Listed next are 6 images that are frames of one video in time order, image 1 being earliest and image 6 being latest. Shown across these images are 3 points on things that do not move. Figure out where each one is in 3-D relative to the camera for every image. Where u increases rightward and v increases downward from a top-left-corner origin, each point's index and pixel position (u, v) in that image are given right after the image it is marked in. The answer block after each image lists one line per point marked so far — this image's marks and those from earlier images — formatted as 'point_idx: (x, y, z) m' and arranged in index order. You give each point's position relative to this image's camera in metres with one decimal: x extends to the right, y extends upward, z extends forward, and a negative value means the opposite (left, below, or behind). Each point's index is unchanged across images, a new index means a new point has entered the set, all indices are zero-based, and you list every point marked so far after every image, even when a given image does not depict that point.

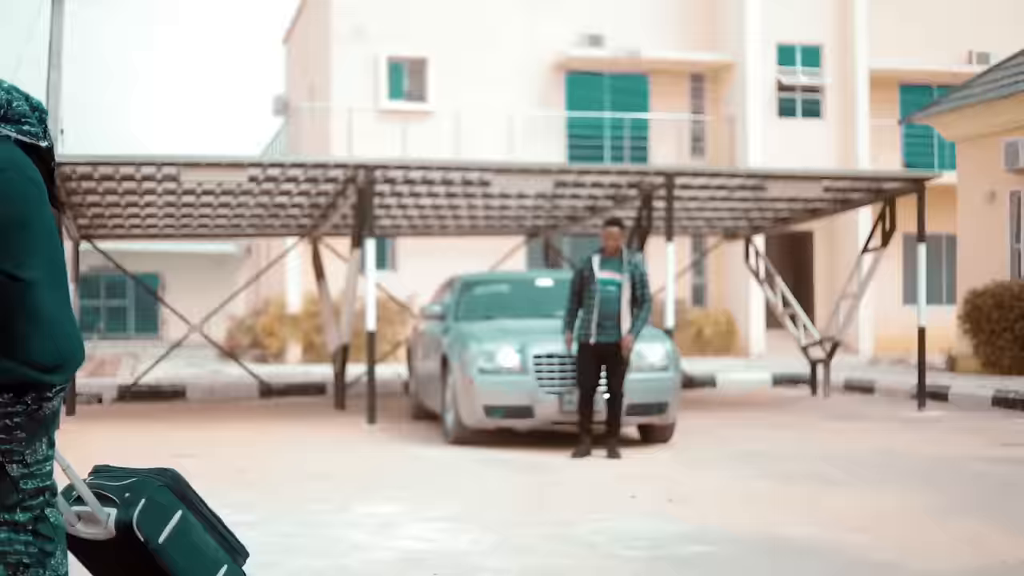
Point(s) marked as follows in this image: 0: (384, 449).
0: (-1.3, -1.6, +12.2) m
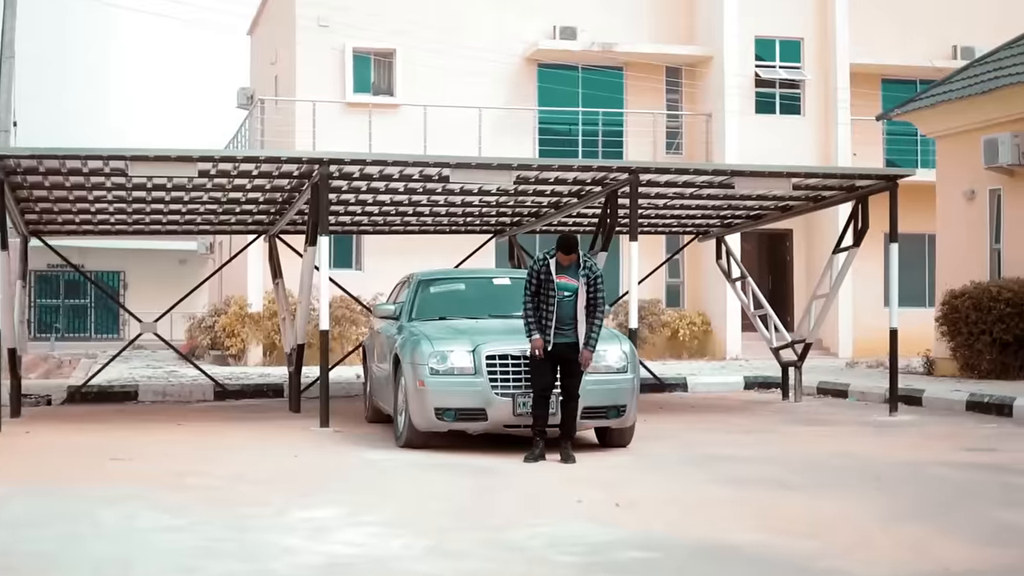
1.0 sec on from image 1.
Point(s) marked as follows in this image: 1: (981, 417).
0: (-1.7, -1.5, +11.8) m
1: (+5.1, -1.4, +13.4) m
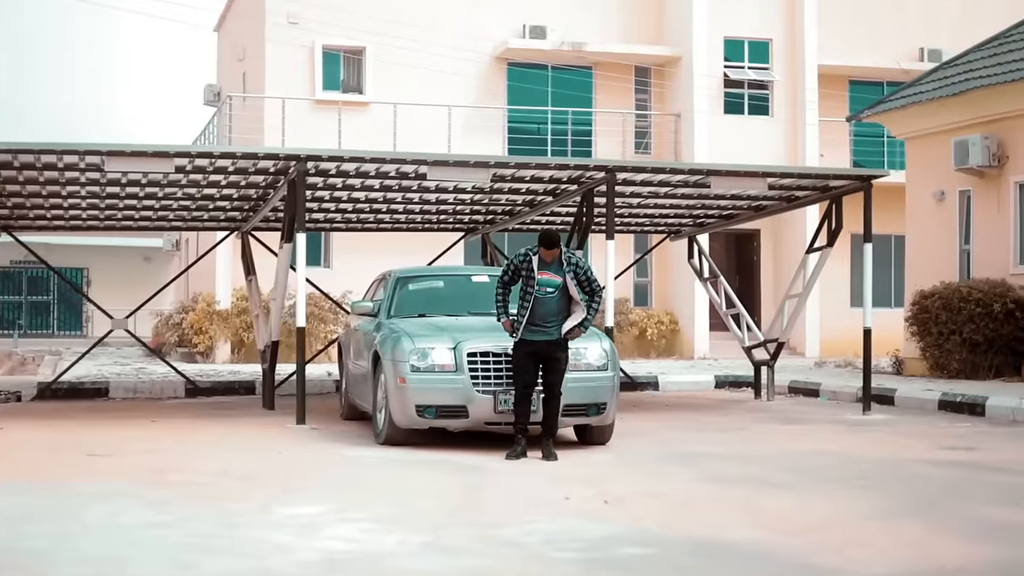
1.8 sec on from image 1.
0: (-1.9, -1.5, +11.7) m
1: (+4.8, -1.4, +13.6) m
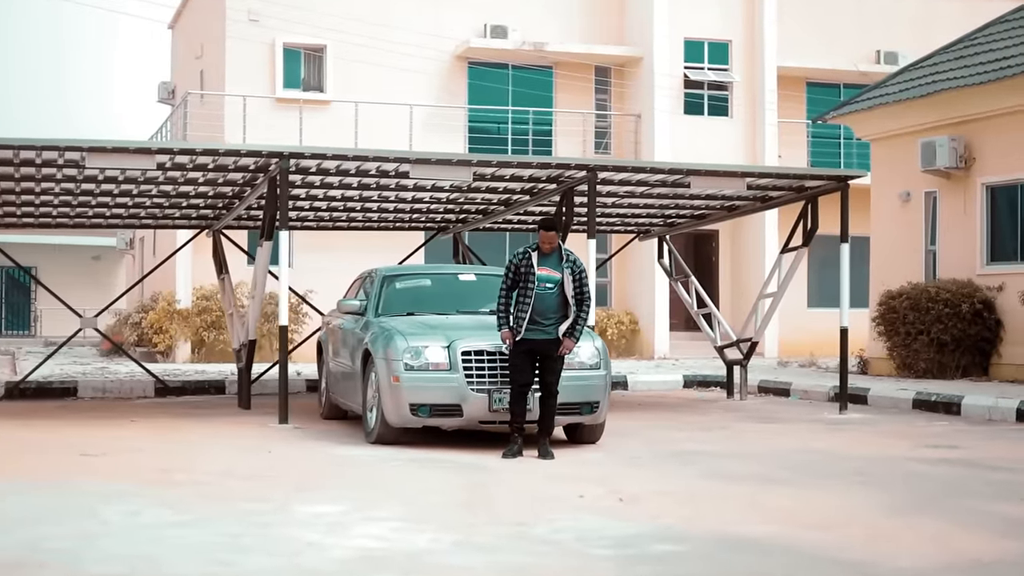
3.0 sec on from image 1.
0: (-1.9, -1.5, +11.5) m
1: (+4.6, -1.4, +13.8) m
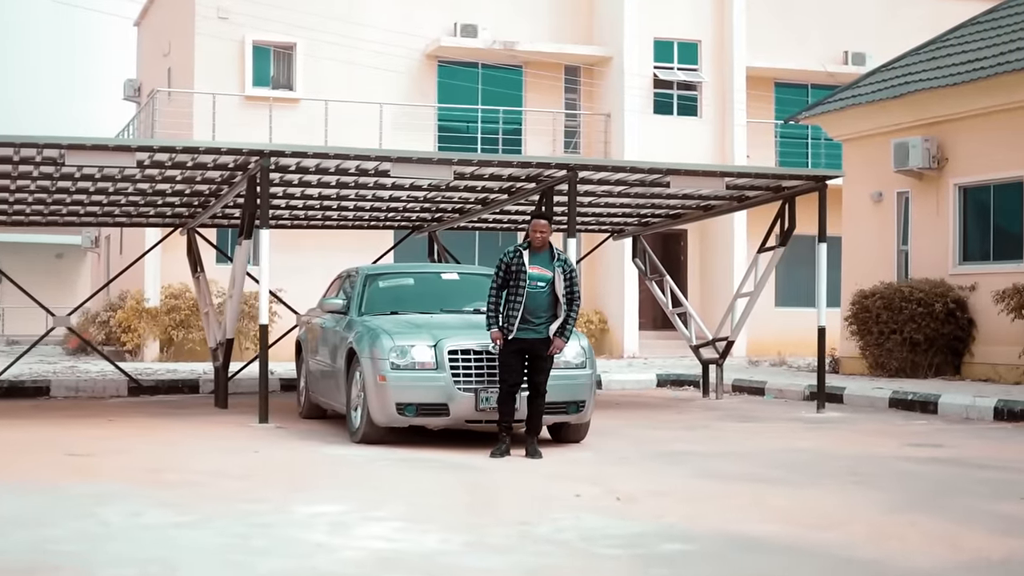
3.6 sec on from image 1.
0: (-2.0, -1.5, +11.3) m
1: (+4.4, -1.4, +14.0) m
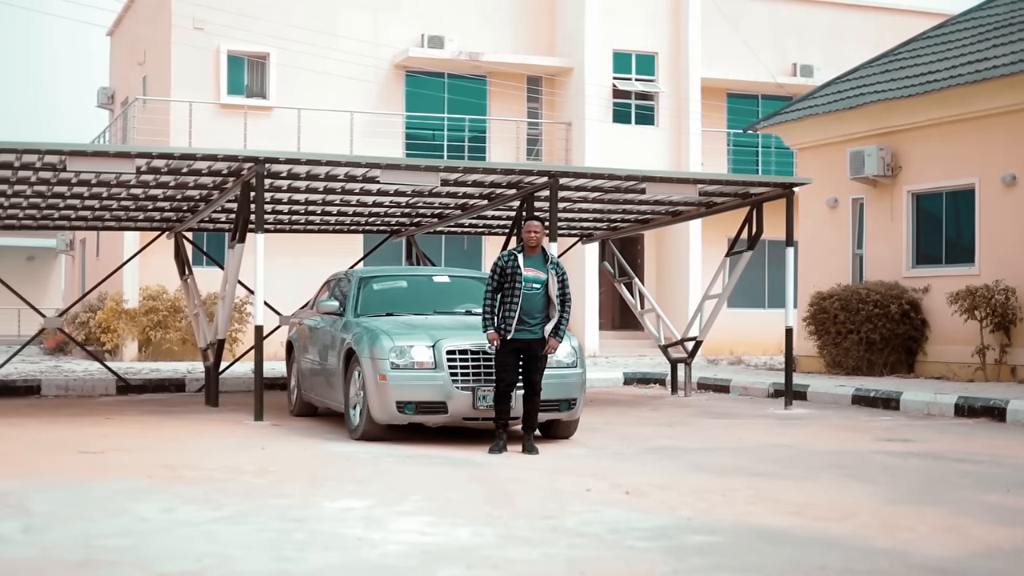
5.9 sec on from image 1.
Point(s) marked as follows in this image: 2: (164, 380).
0: (-2.1, -1.5, +11.7) m
1: (+4.1, -1.4, +14.7) m
2: (-4.4, -1.1, +15.5) m
